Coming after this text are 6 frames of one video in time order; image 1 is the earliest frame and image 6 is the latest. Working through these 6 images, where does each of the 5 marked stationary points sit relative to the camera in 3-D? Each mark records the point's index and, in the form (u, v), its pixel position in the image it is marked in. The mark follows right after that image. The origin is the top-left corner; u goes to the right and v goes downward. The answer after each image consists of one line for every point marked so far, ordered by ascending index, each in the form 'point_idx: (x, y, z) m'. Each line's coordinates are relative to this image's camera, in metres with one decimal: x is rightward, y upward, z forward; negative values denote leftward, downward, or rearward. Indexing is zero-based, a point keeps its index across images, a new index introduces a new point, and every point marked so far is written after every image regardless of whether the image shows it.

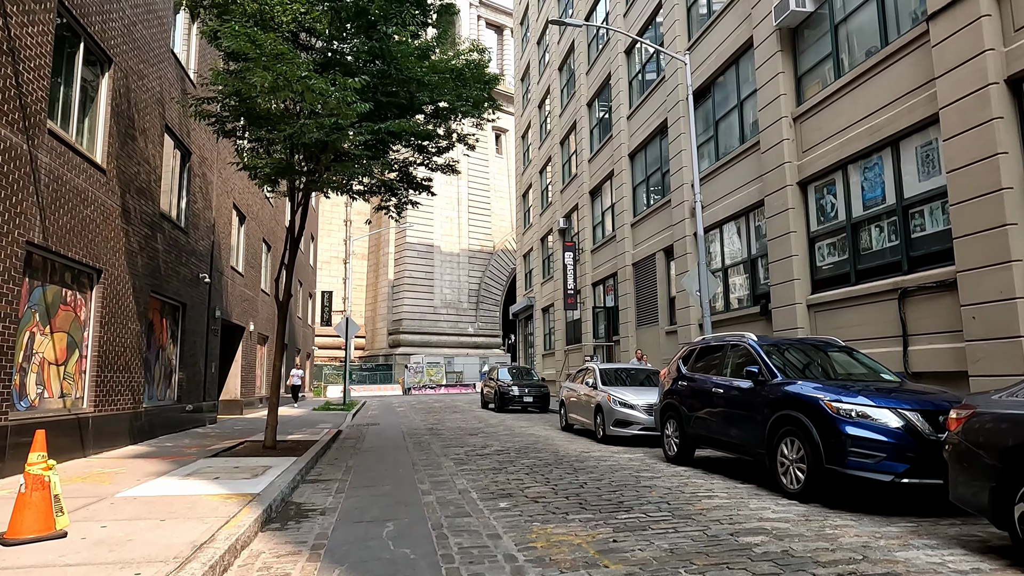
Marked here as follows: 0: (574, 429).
0: (+1.3, -3.1, +14.4) m
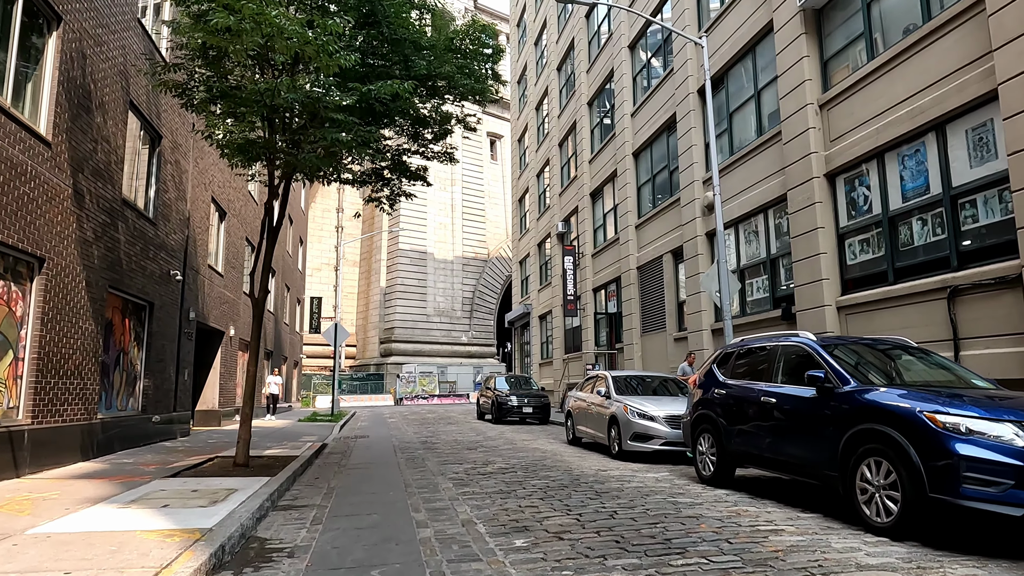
0: (+1.4, -3.1, +13.1) m
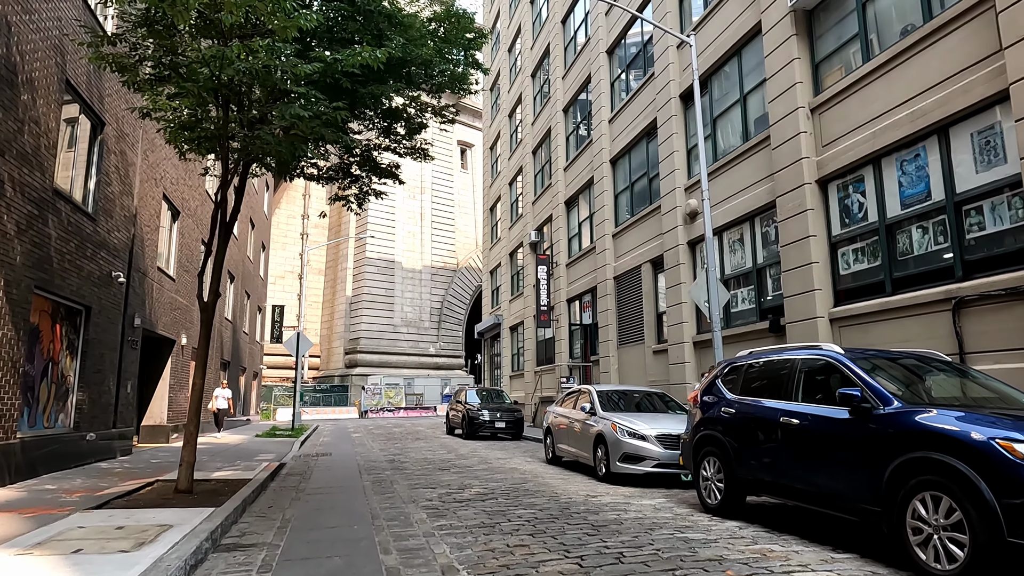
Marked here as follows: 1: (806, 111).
0: (+0.9, -3.2, +12.2) m
1: (+5.8, +3.5, +13.0) m
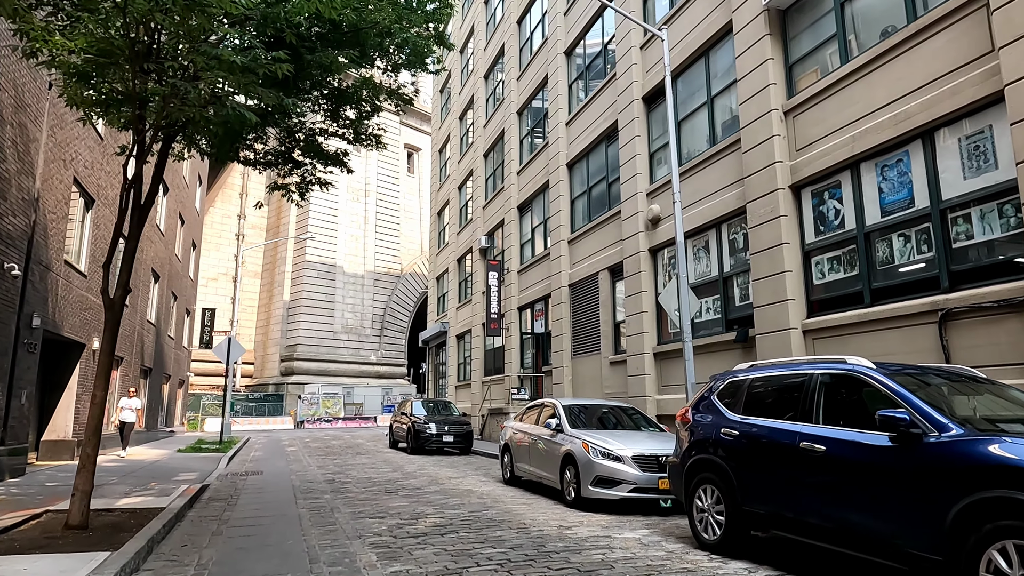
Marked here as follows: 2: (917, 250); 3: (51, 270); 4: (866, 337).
0: (+0.1, -3.3, +11.2) m
1: (+5.0, +3.3, +12.5) m
2: (+6.0, +0.6, +9.8) m
3: (-8.4, +0.3, +12.0) m
4: (+5.6, -0.8, +10.4) m
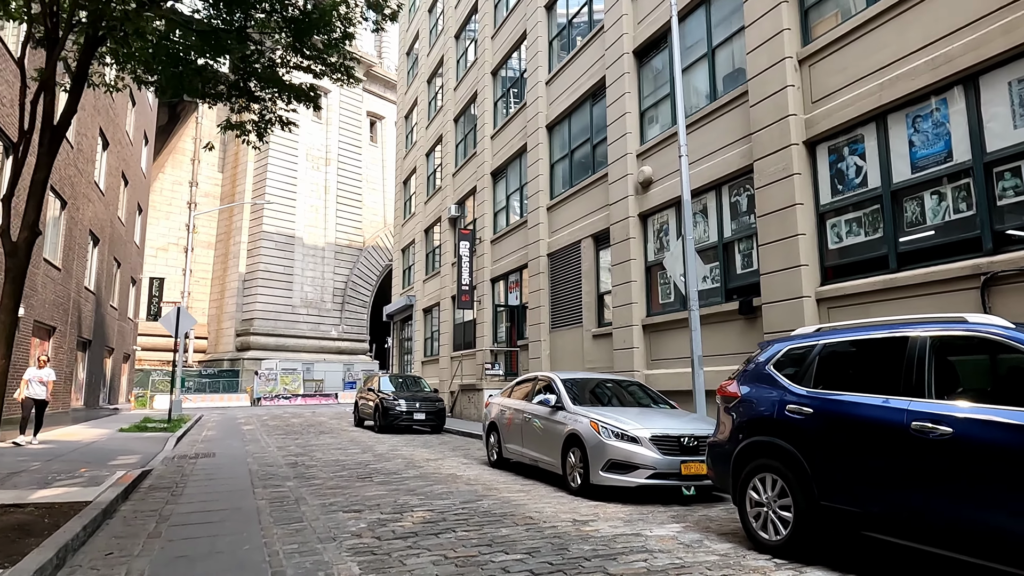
0: (-0.1, -2.7, +10.0) m
1: (+4.8, +3.9, +11.4) m
2: (+6.0, +1.1, +8.9) m
3: (-8.6, +1.0, +10.2) m
4: (+5.4, -0.3, +9.5) m
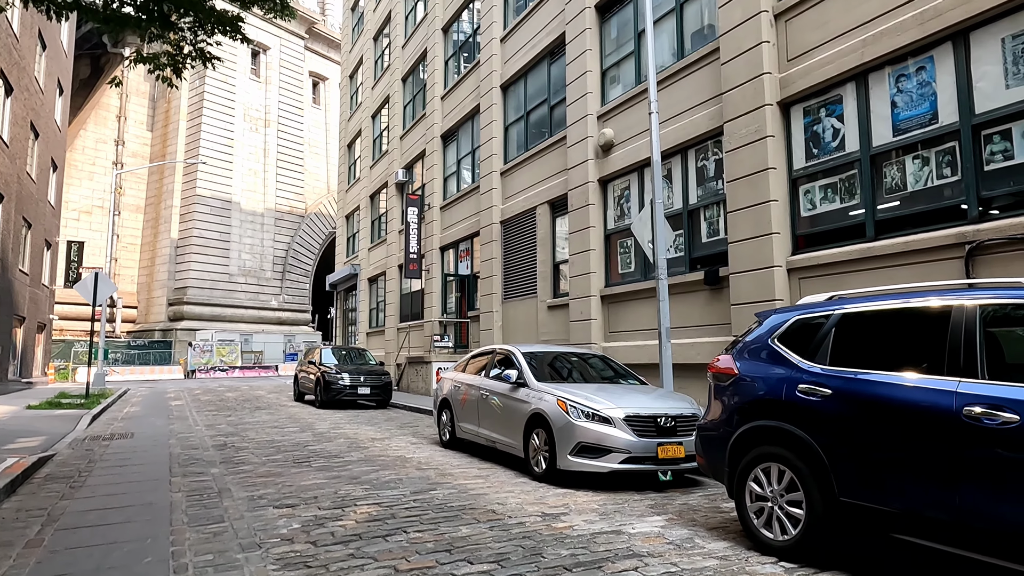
0: (-0.7, -2.2, +9.2) m
1: (+4.2, +4.4, +10.7) m
2: (+5.4, +1.5, +8.4) m
3: (-9.1, +1.6, +8.6) m
4: (+4.9, +0.2, +9.0) m
